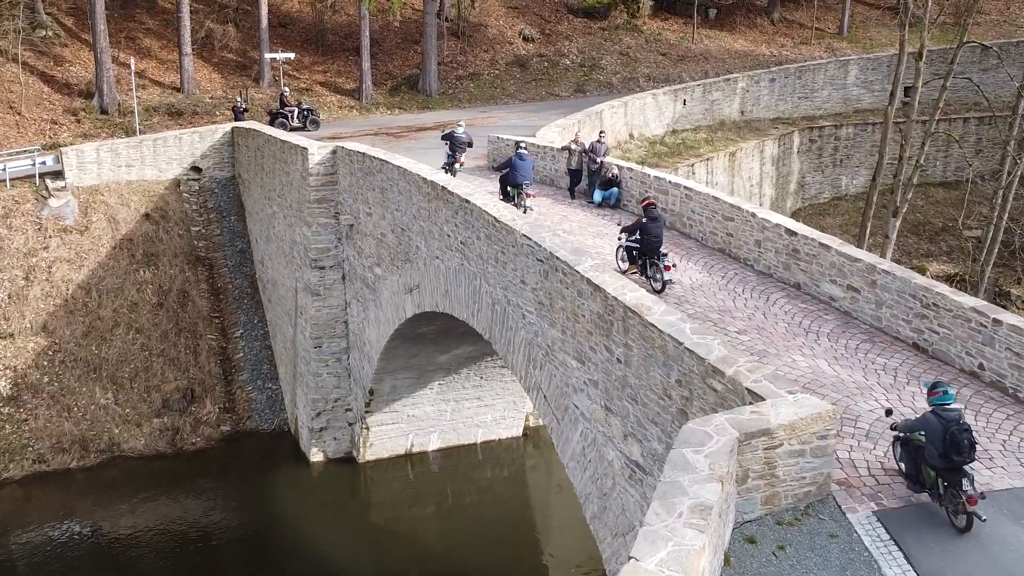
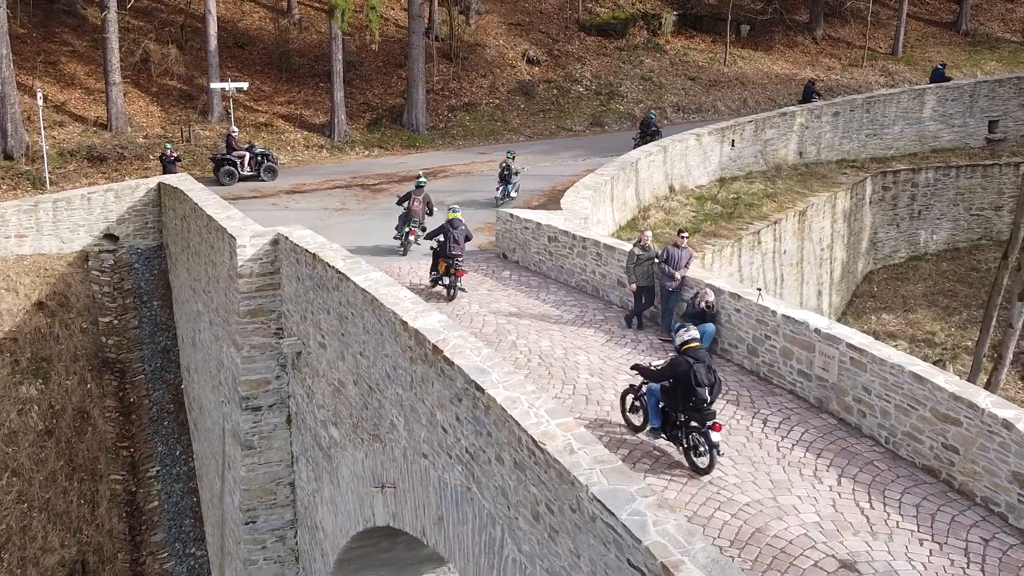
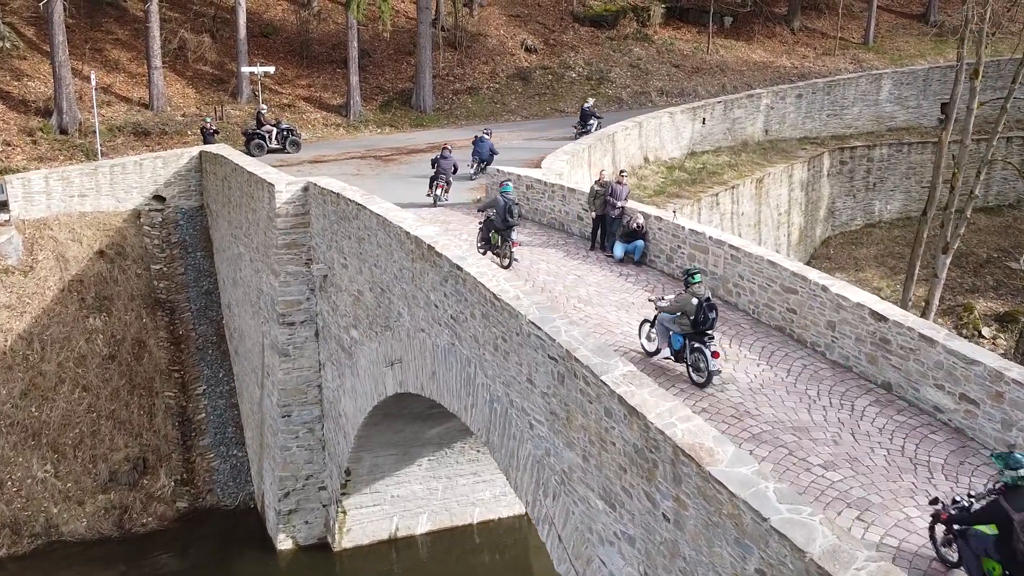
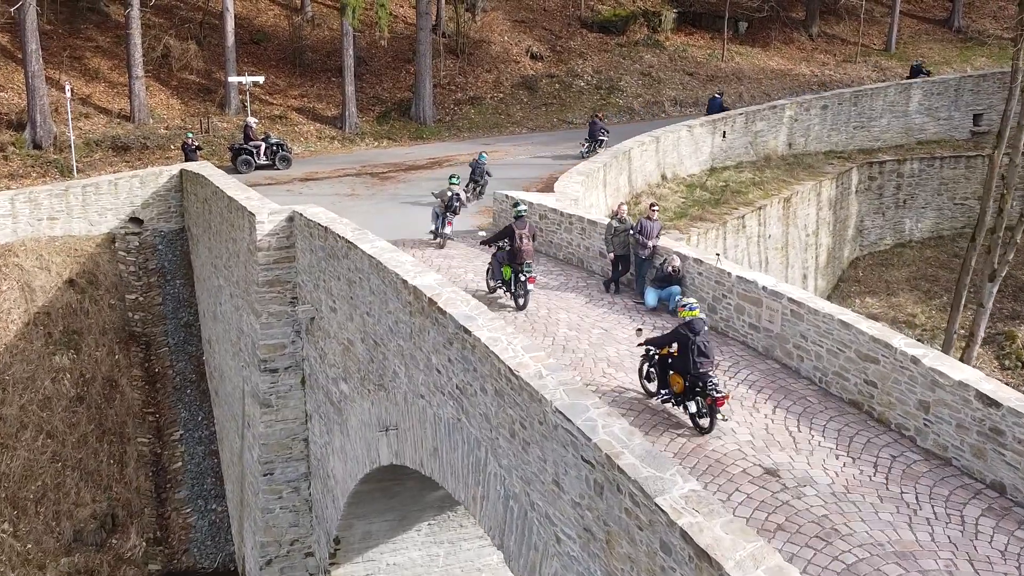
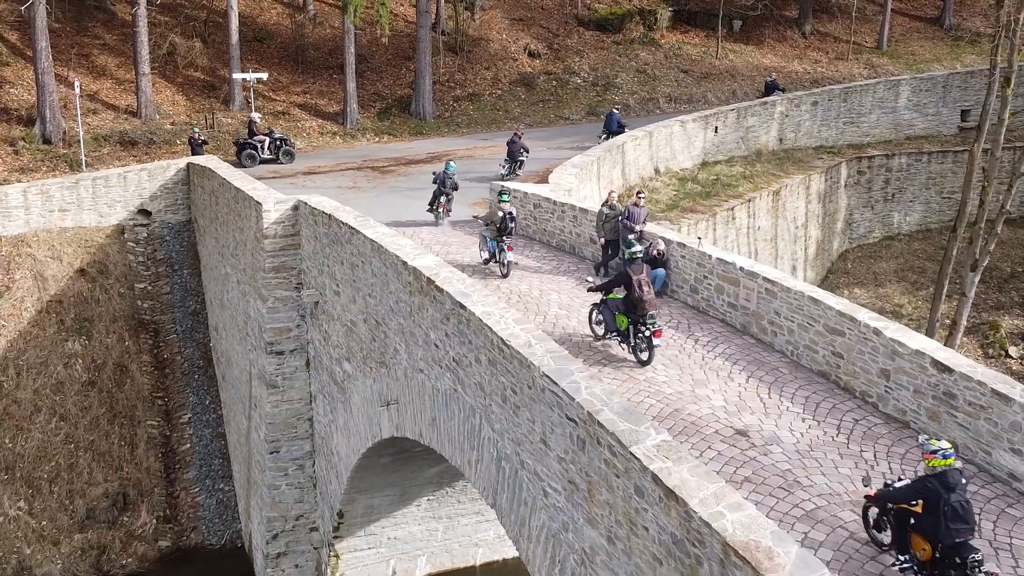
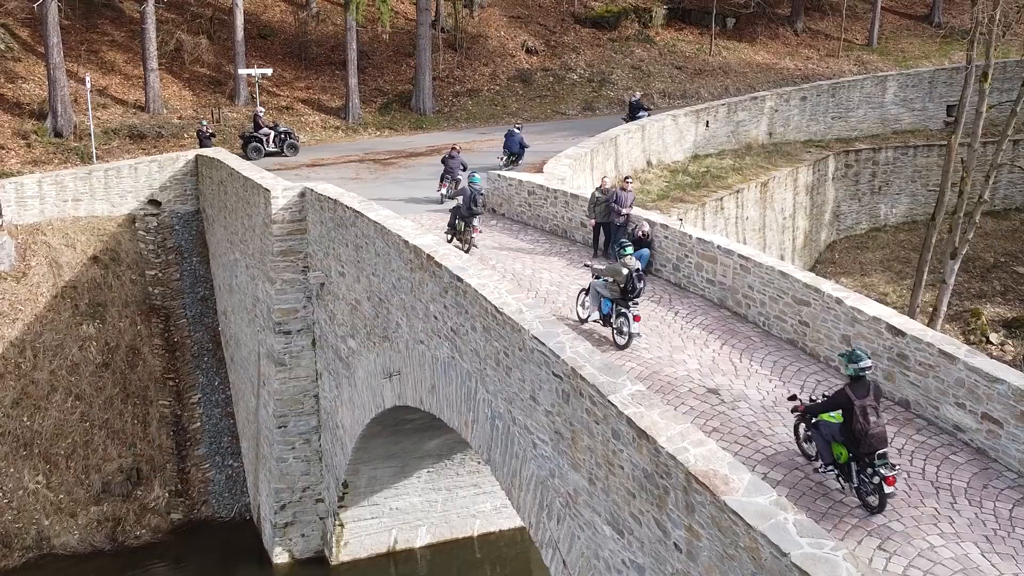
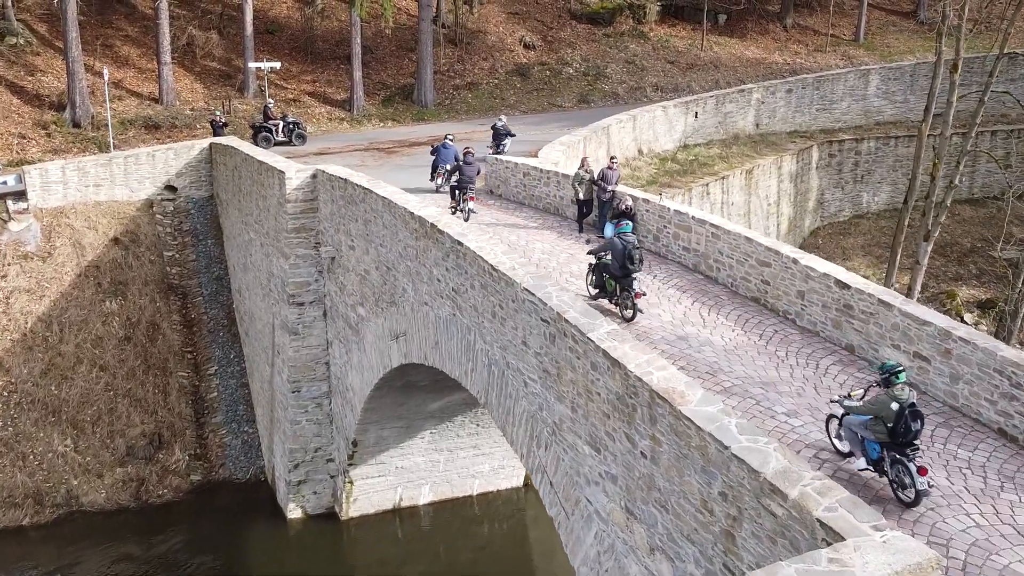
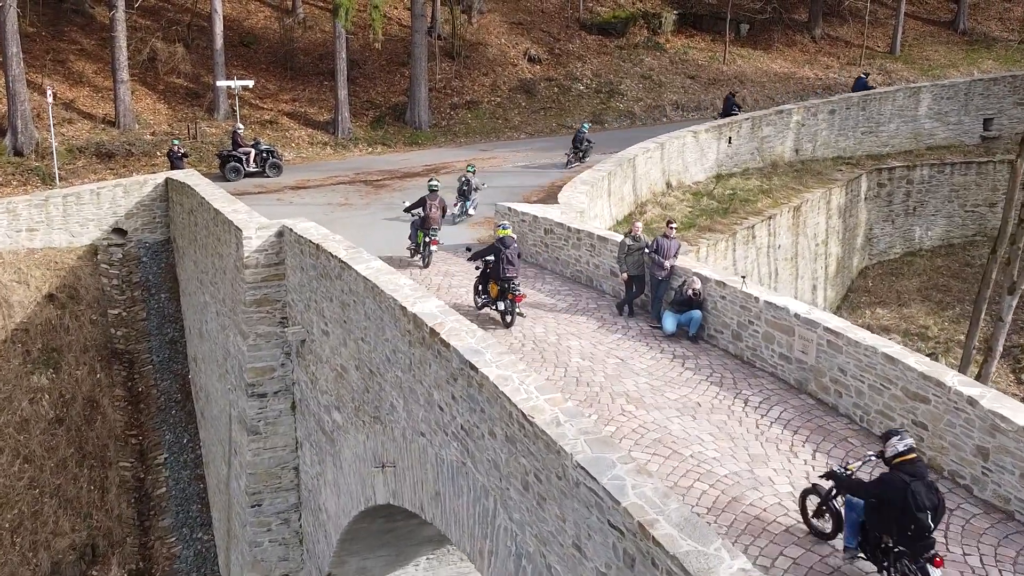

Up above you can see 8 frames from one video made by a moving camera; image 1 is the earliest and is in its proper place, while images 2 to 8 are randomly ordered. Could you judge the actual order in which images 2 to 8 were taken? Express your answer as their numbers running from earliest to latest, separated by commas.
7, 3, 6, 5, 4, 8, 2
